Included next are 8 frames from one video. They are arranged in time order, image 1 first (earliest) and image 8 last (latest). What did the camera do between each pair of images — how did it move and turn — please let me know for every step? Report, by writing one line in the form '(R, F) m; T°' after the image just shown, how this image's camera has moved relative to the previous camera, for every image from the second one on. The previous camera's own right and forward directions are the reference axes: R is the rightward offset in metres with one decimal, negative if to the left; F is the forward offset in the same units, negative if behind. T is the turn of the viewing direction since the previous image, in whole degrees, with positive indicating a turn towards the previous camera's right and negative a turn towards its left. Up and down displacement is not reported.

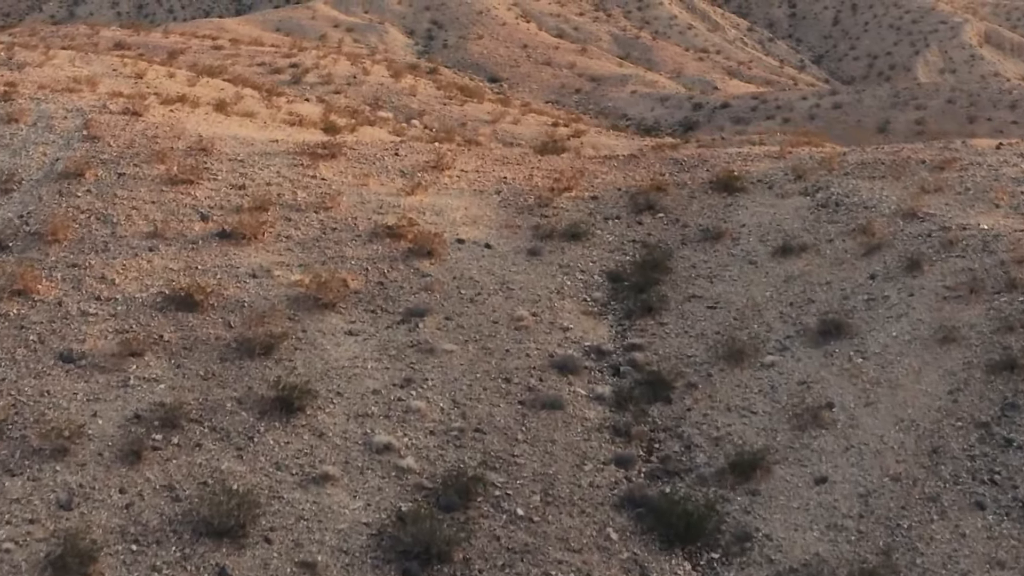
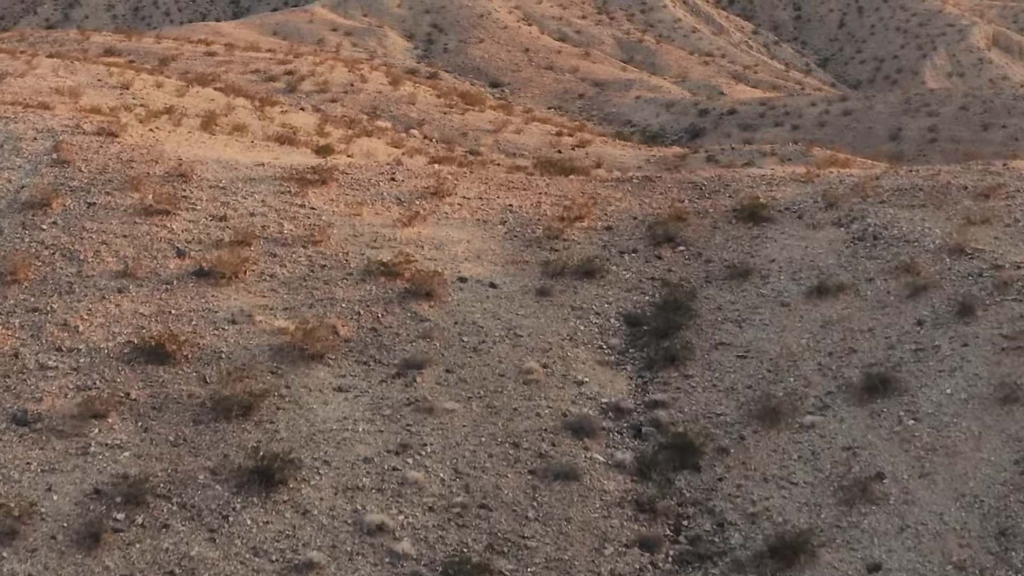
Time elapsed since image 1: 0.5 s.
(0.0, +0.9) m; 0°
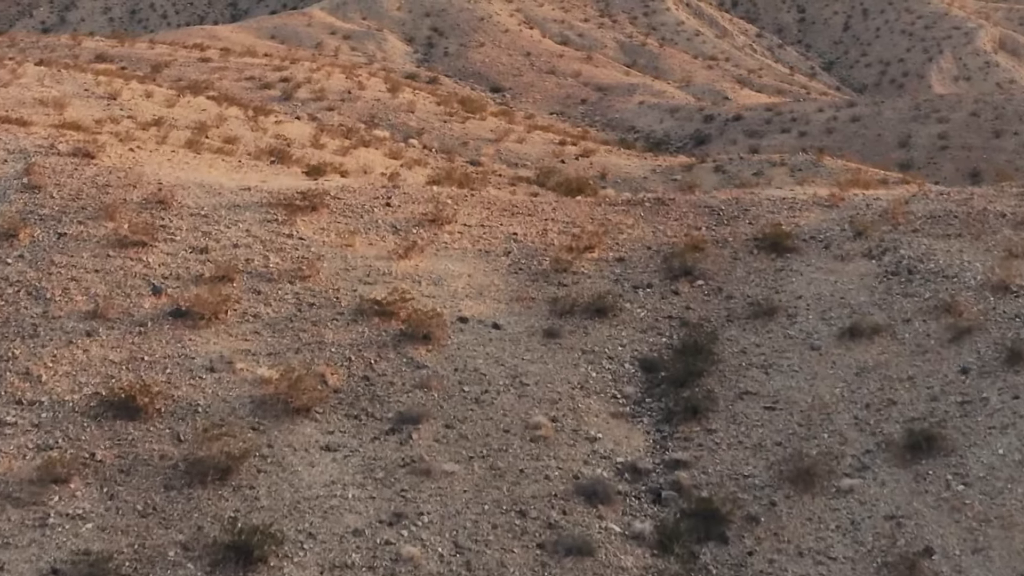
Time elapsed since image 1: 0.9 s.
(0.0, +0.8) m; 0°
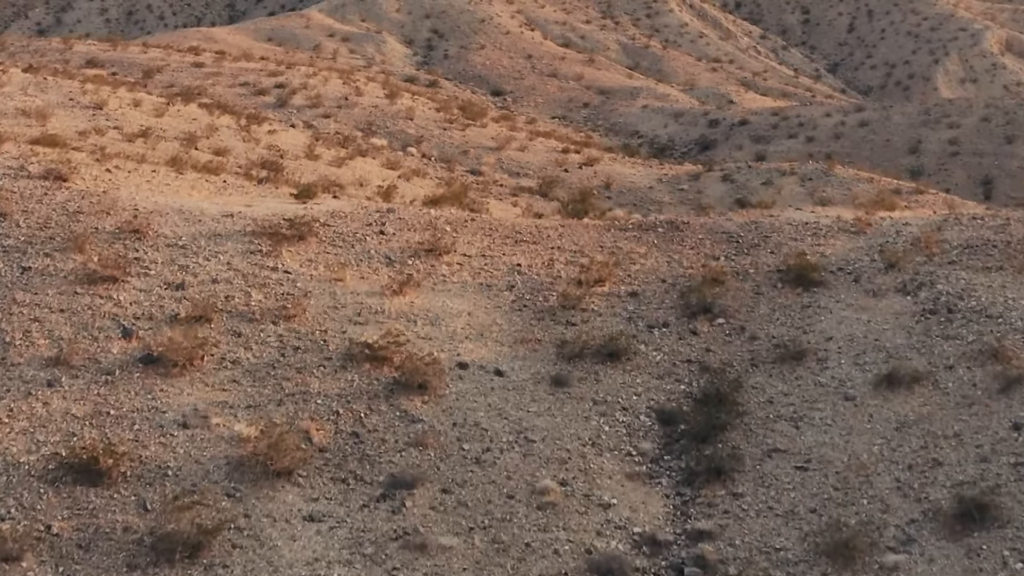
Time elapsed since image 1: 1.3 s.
(0.0, +0.7) m; 0°
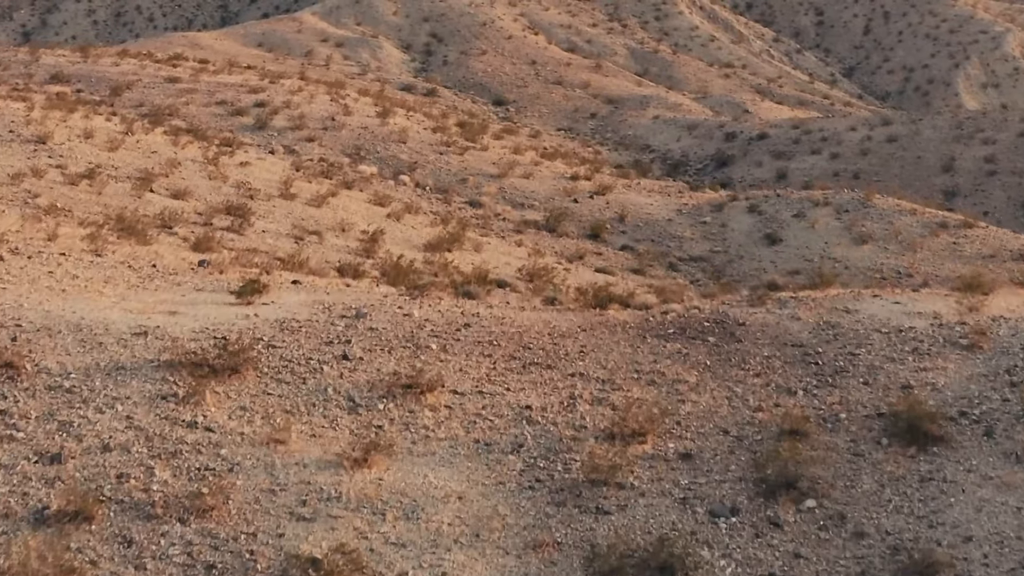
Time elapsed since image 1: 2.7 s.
(0.0, +2.4) m; 0°
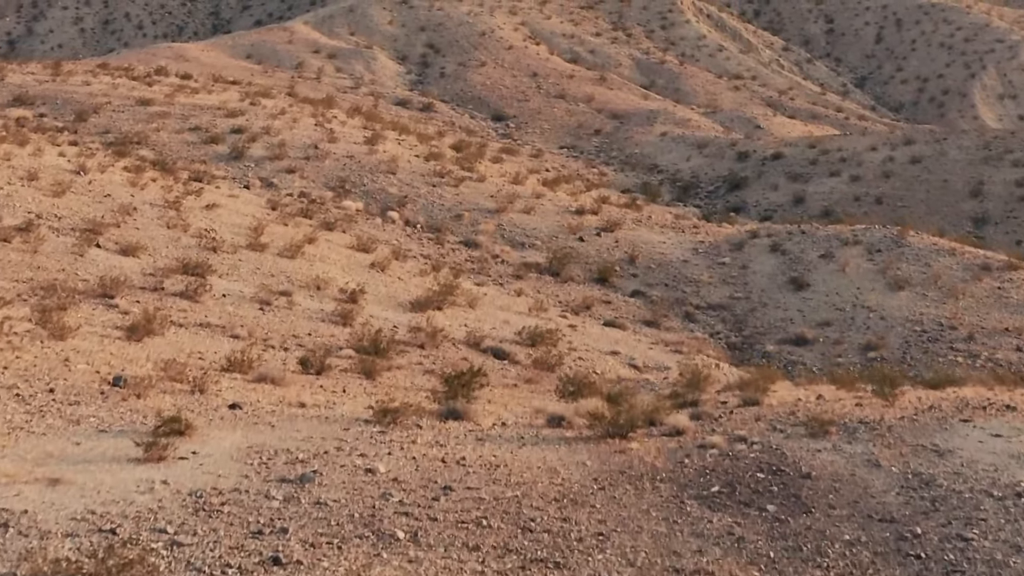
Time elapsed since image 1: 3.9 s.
(0.0, +2.0) m; 0°
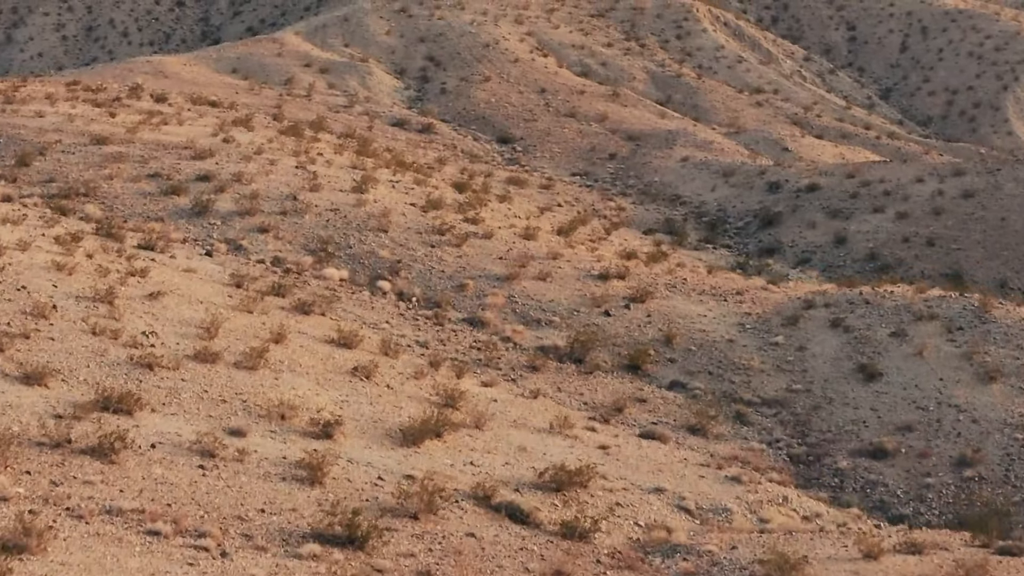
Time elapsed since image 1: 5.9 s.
(-0.1, +3.1) m; 0°
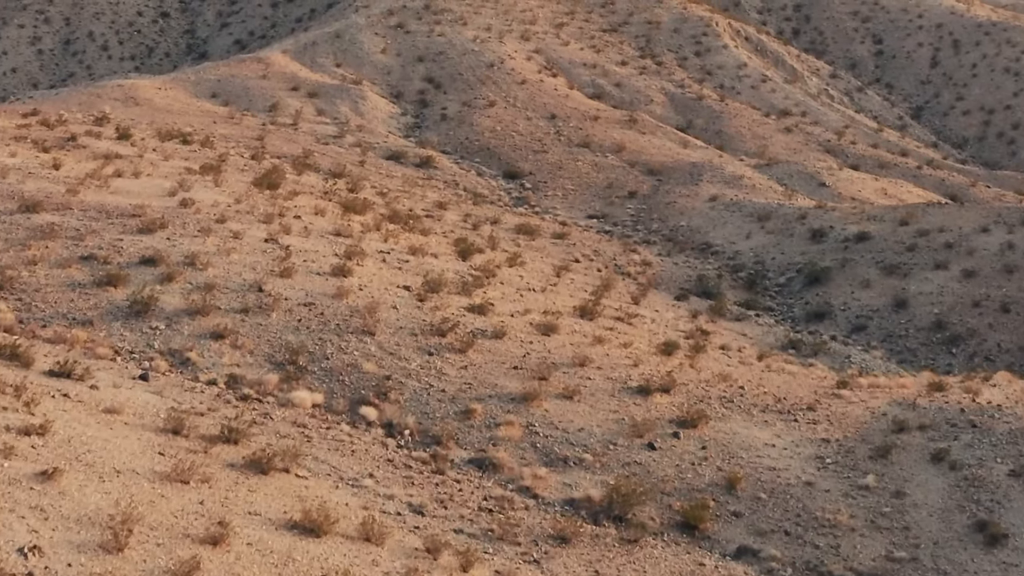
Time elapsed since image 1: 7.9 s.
(-0.2, +3.5) m; 0°
